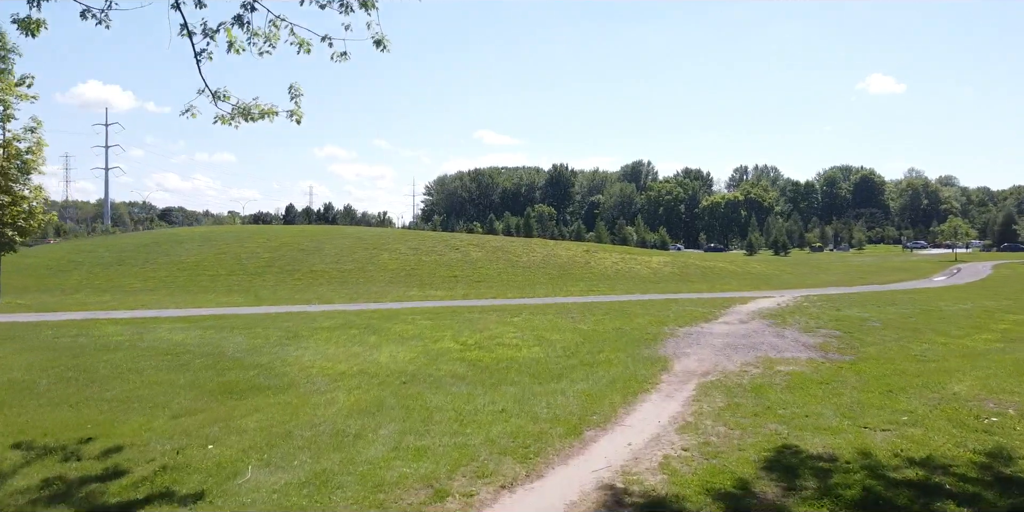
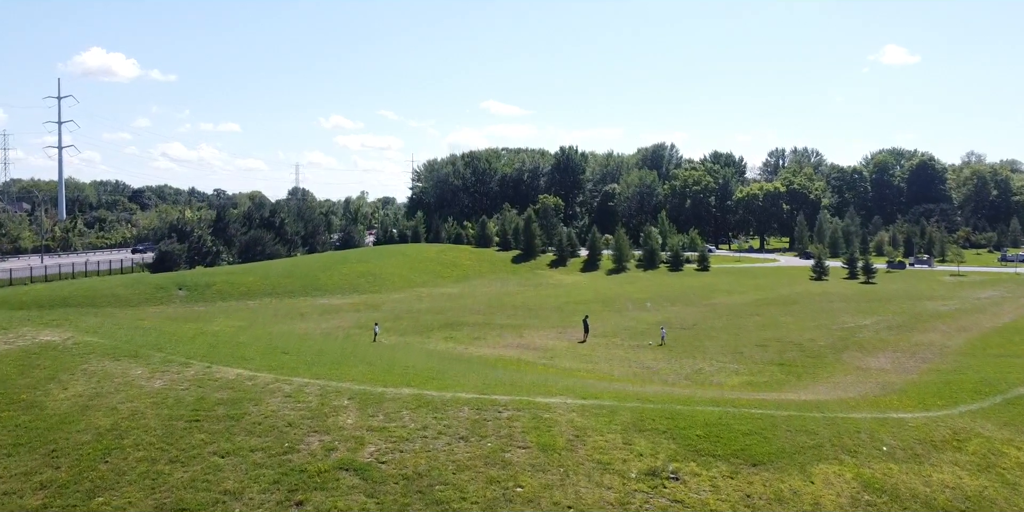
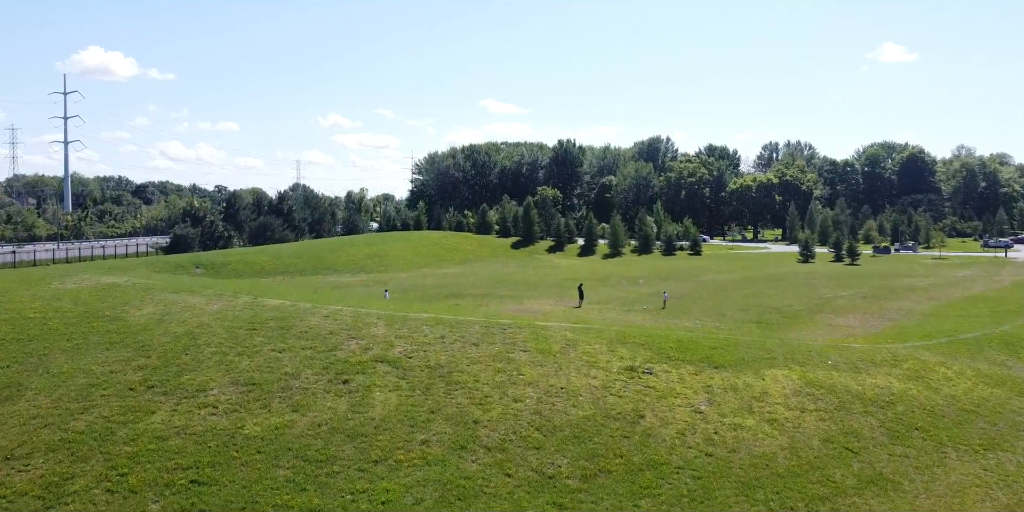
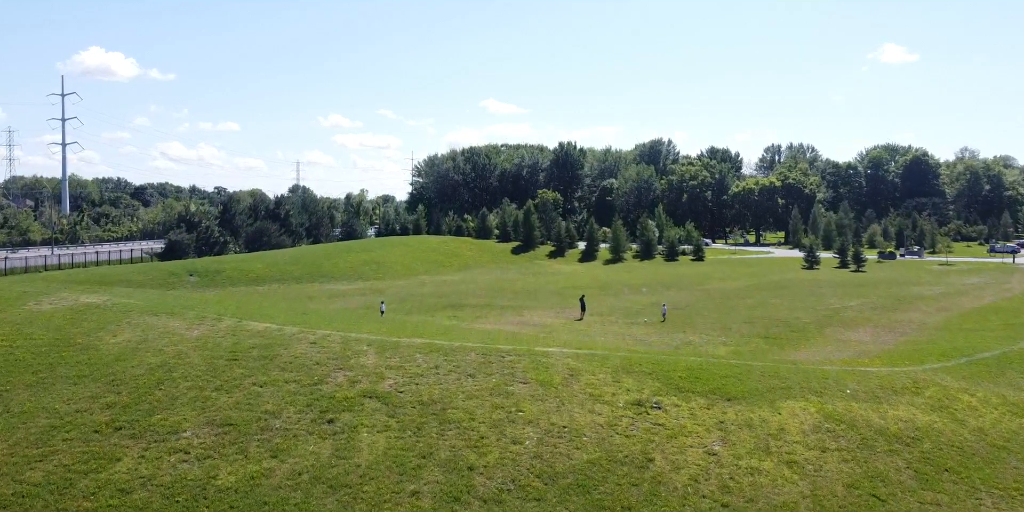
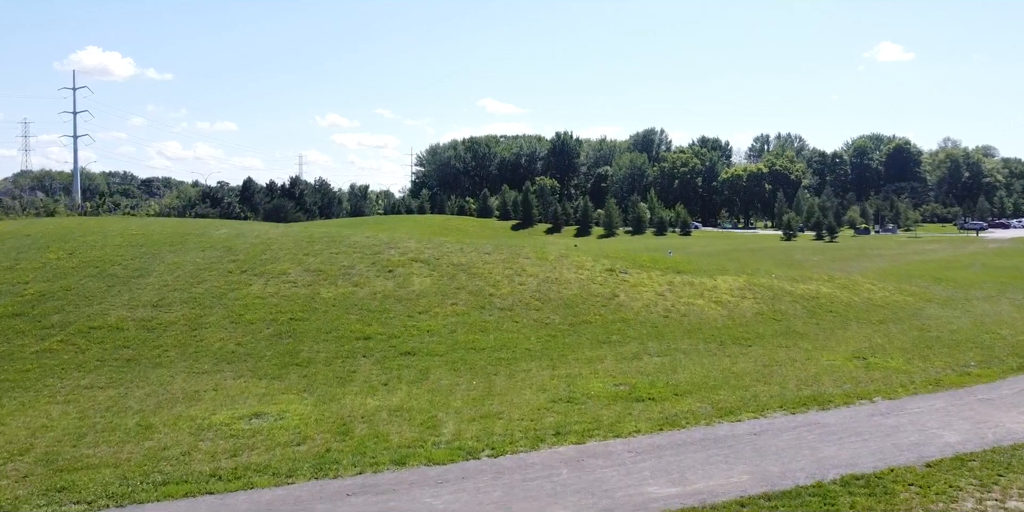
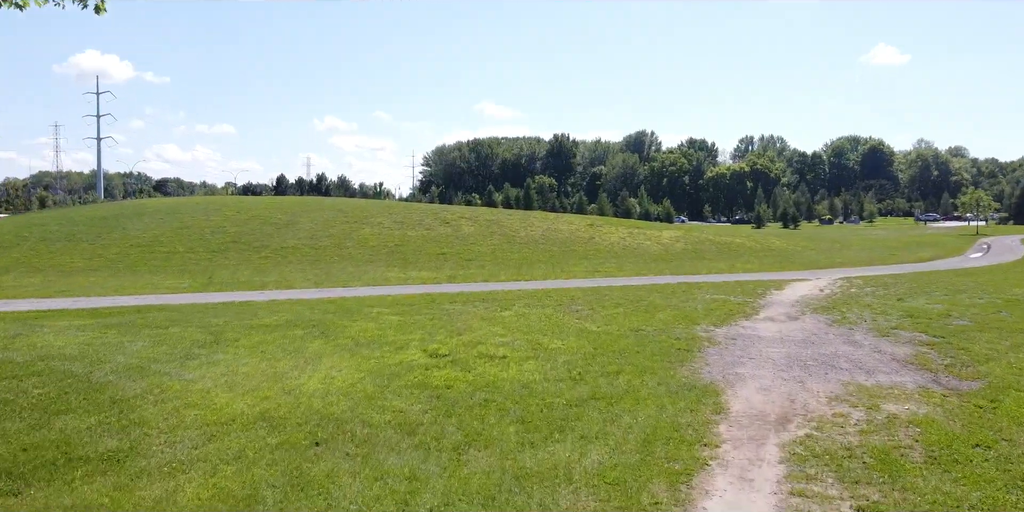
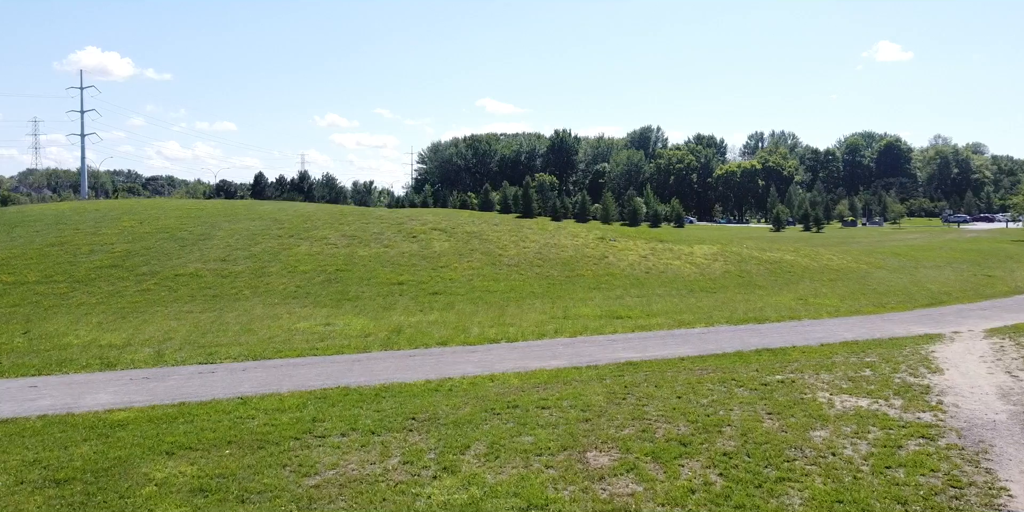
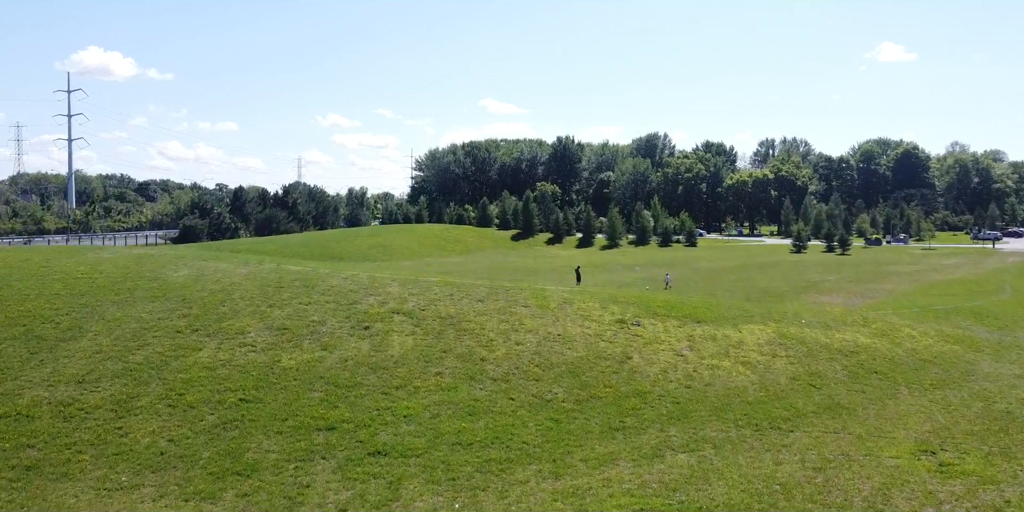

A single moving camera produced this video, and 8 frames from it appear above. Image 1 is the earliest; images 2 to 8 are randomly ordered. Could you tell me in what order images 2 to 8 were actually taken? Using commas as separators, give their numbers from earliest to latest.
6, 7, 5, 8, 3, 4, 2
